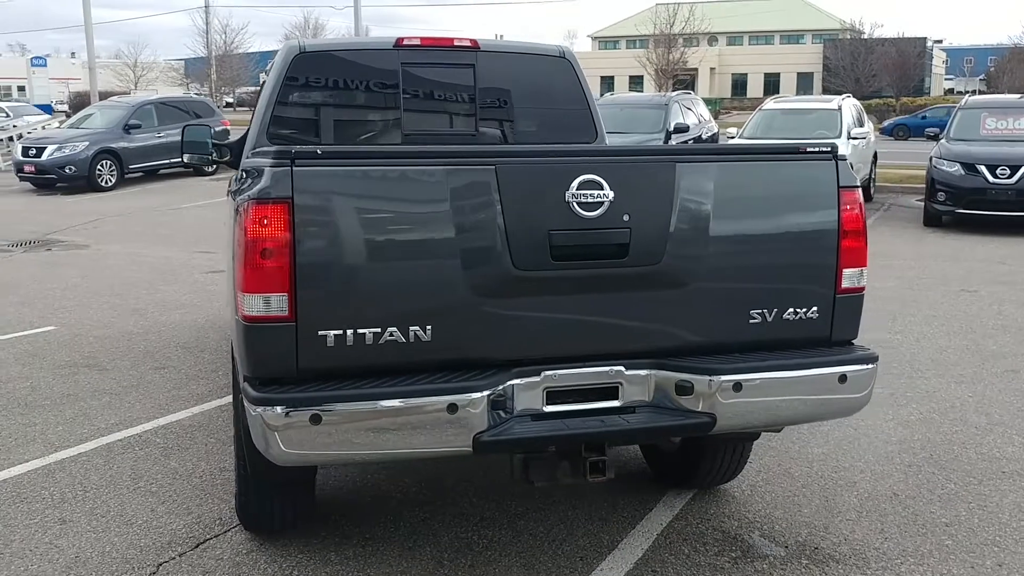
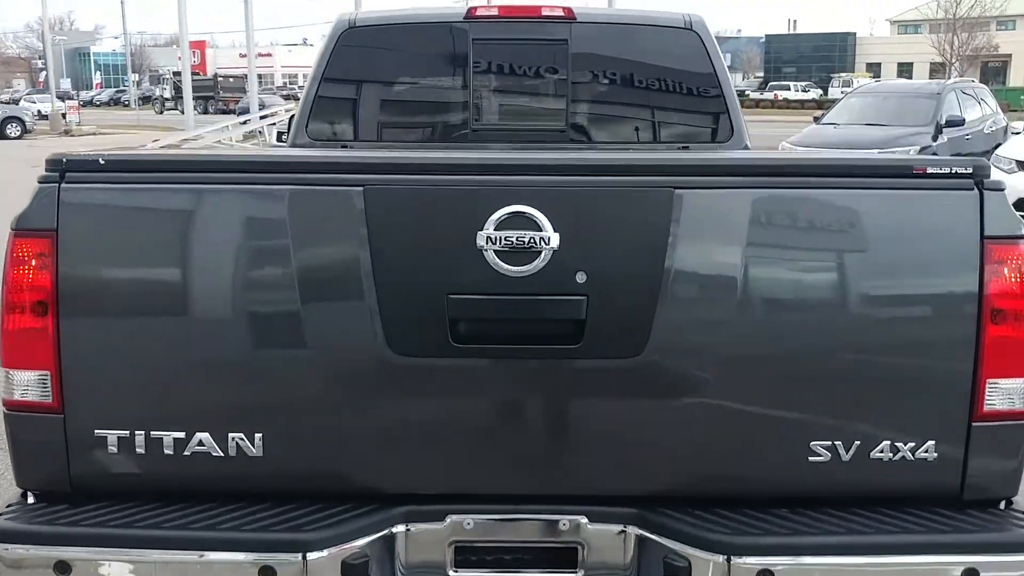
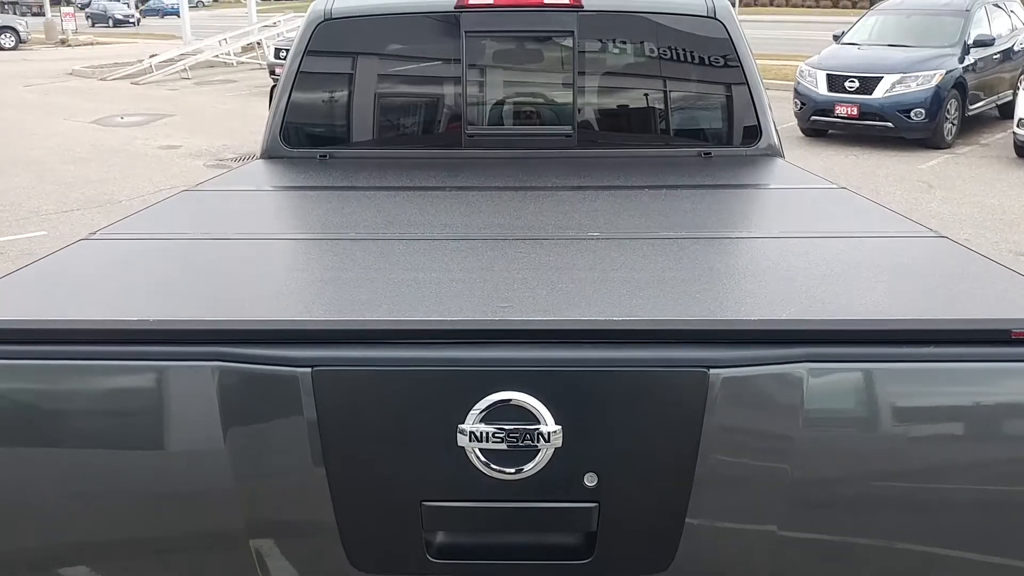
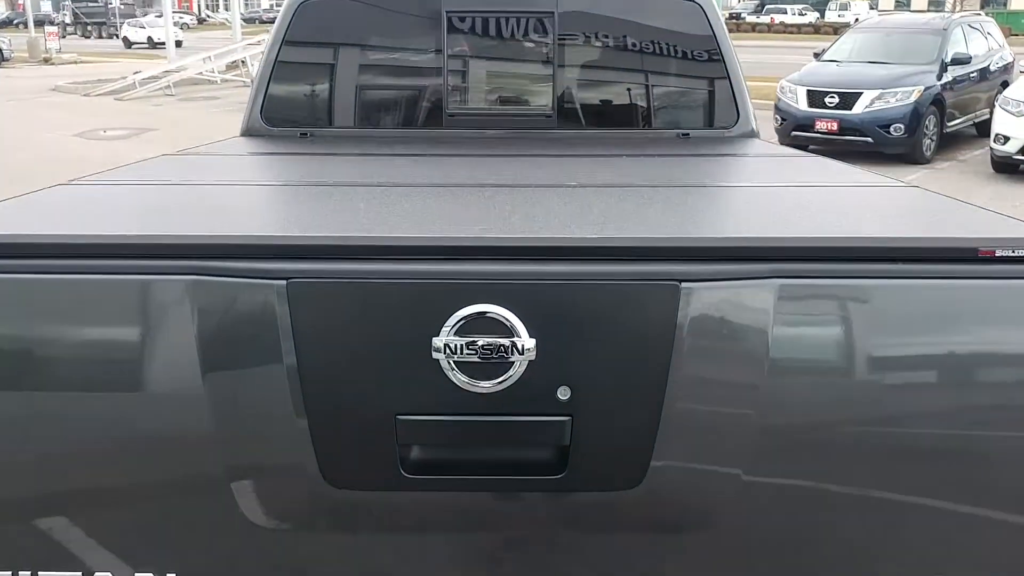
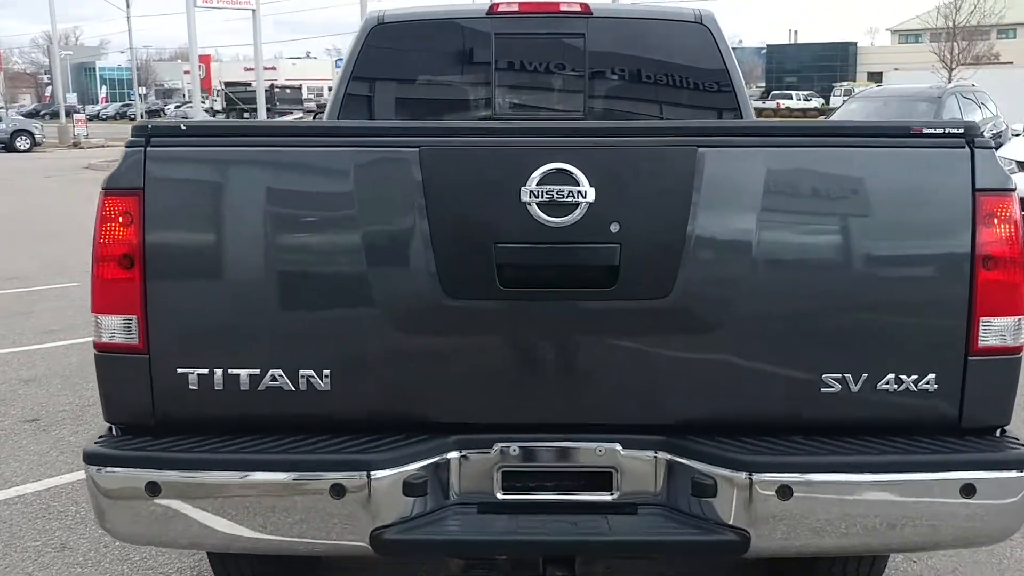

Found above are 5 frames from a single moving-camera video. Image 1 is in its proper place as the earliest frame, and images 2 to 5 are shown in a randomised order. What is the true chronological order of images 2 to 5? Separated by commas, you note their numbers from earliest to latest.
5, 2, 4, 3
